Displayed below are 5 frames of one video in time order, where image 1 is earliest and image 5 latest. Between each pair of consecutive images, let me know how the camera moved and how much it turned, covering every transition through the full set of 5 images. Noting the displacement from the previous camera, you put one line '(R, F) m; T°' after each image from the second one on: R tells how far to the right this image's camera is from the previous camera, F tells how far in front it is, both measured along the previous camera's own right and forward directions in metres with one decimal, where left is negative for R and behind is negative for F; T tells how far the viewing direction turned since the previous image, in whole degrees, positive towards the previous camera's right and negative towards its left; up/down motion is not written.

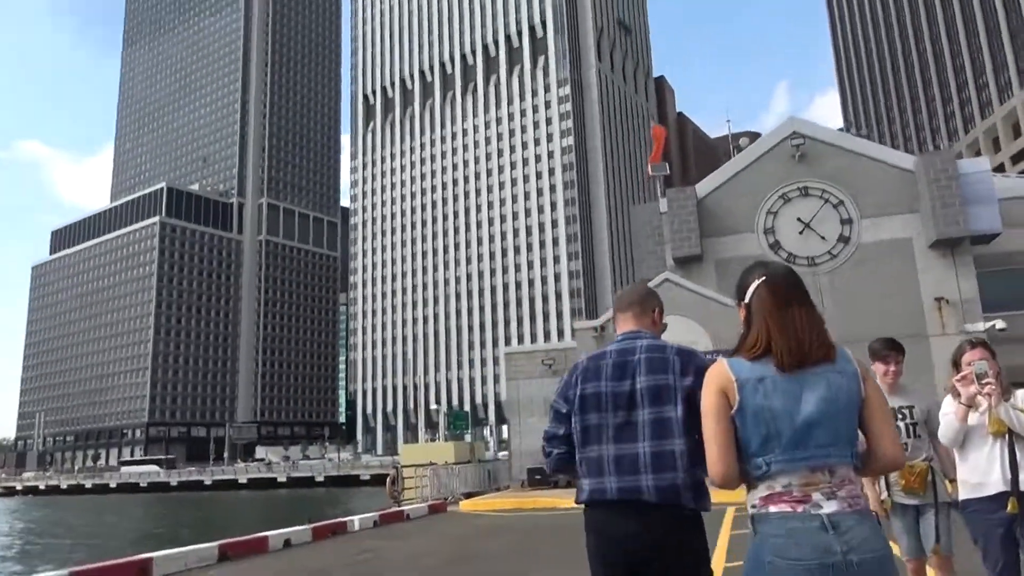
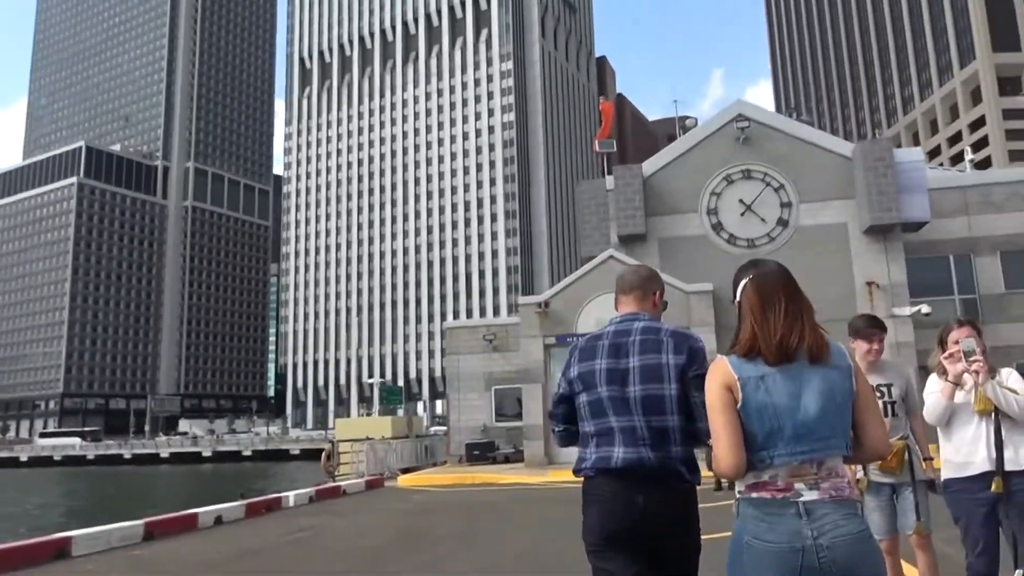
(-0.2, +0.3) m; +5°
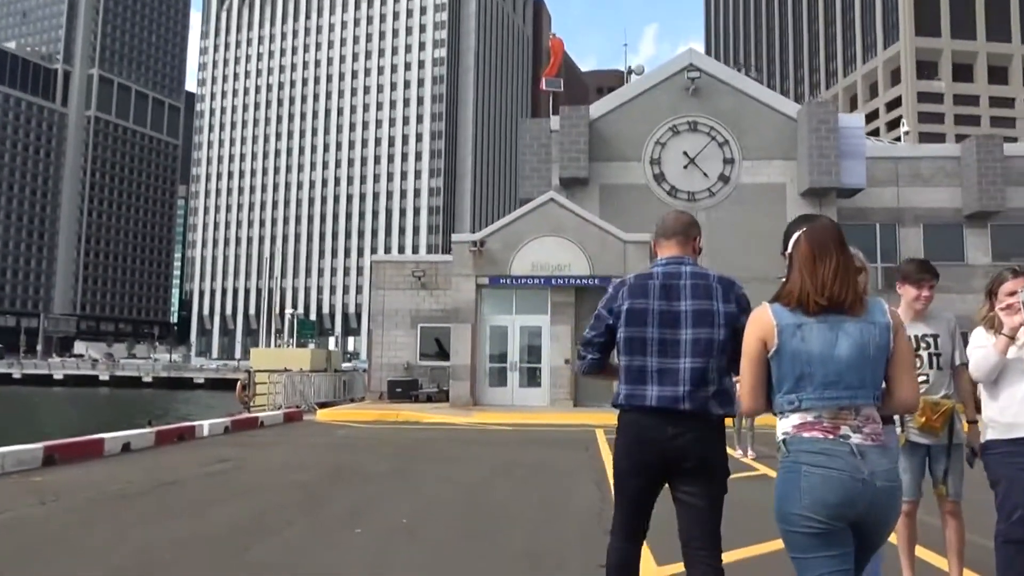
(-0.5, +0.7) m; +6°
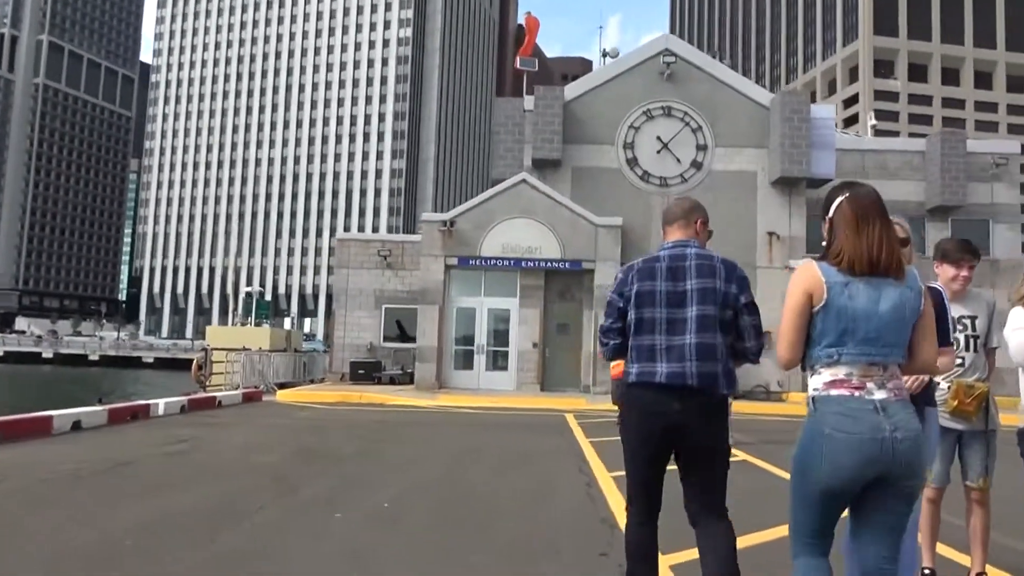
(-0.3, +0.3) m; +3°
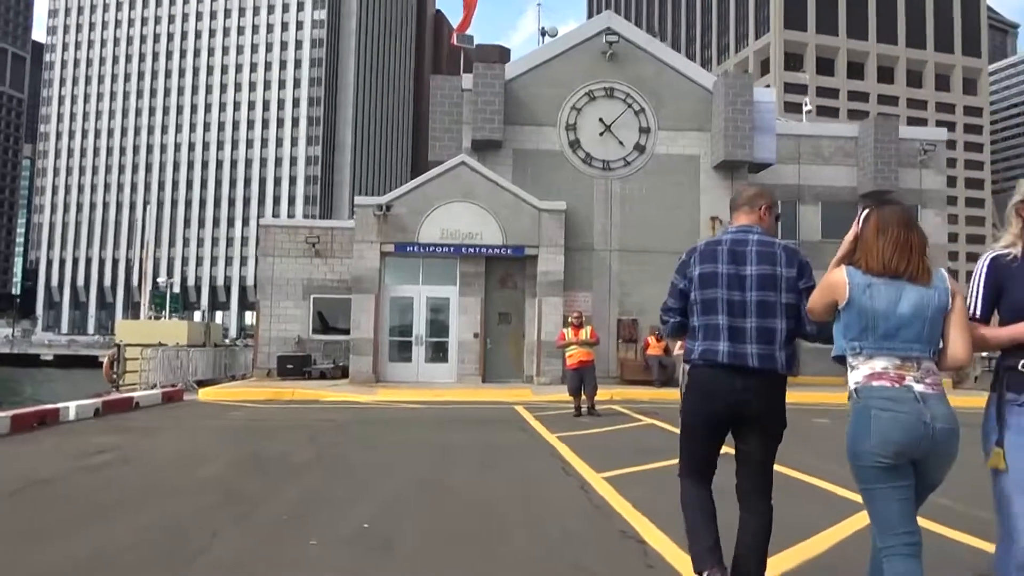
(-0.6, +1.0) m; +6°
